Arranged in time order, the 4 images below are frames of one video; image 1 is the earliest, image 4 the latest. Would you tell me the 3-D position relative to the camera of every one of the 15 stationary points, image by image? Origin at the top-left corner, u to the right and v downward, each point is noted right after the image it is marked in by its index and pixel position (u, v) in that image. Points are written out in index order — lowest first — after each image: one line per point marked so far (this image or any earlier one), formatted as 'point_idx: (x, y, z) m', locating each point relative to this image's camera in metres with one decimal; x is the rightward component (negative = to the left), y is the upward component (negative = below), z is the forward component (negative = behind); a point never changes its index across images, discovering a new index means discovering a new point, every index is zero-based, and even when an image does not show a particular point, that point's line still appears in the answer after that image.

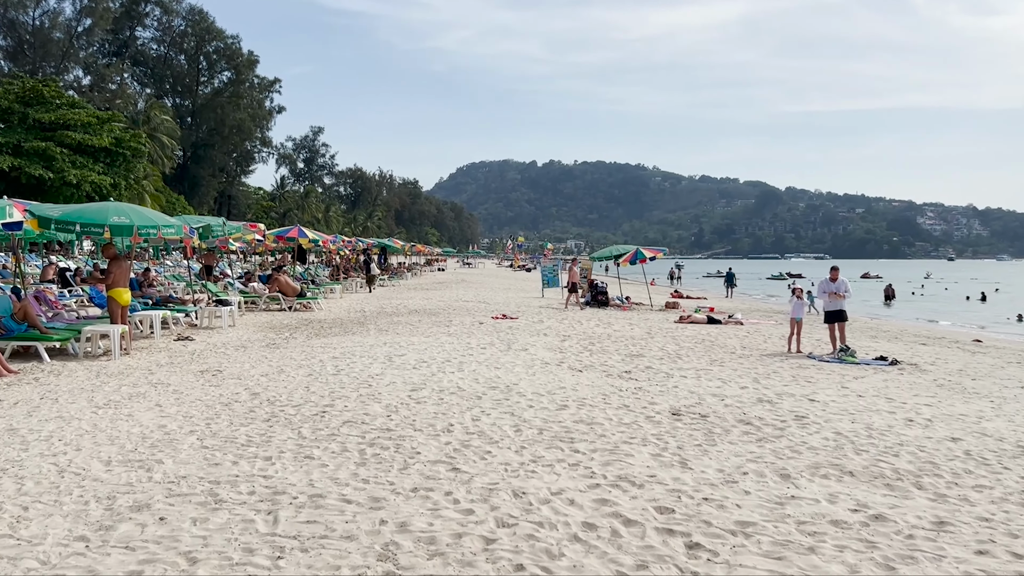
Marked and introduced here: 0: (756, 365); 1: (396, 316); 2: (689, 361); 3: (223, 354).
0: (+3.7, -1.2, +10.5) m
1: (-2.6, -0.6, +15.3) m
2: (+2.6, -1.1, +10.2) m
3: (-4.1, -0.9, +9.6) m
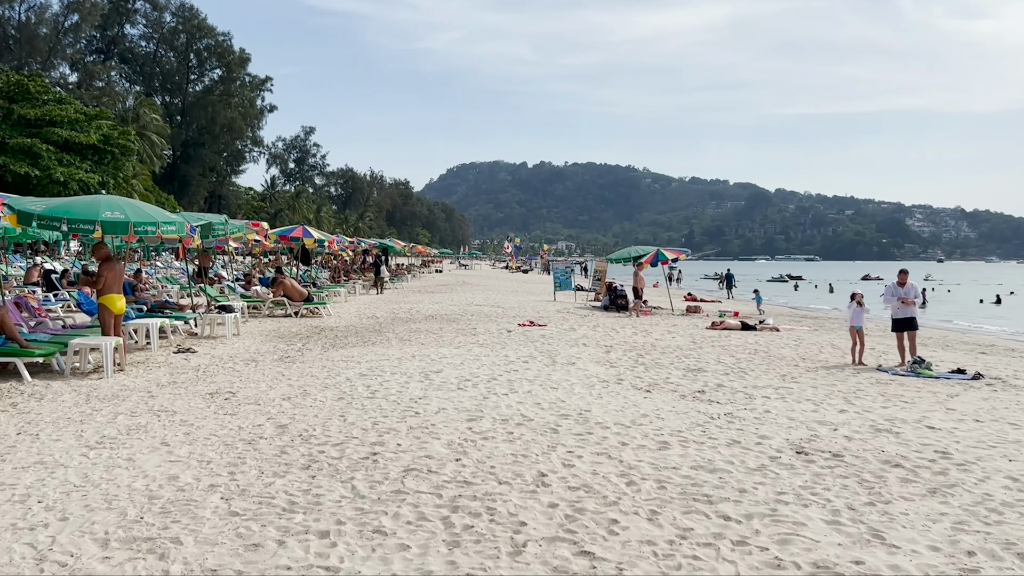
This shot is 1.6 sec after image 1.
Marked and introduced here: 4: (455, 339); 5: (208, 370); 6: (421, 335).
0: (+4.4, -1.3, +9.3) m
1: (-2.0, -0.7, +14.1) m
2: (+3.3, -1.2, +9.0) m
3: (-3.4, -1.0, +8.3) m
4: (-1.0, -0.9, +11.5) m
5: (-3.7, -1.0, +8.4) m
6: (-1.6, -0.8, +11.9) m
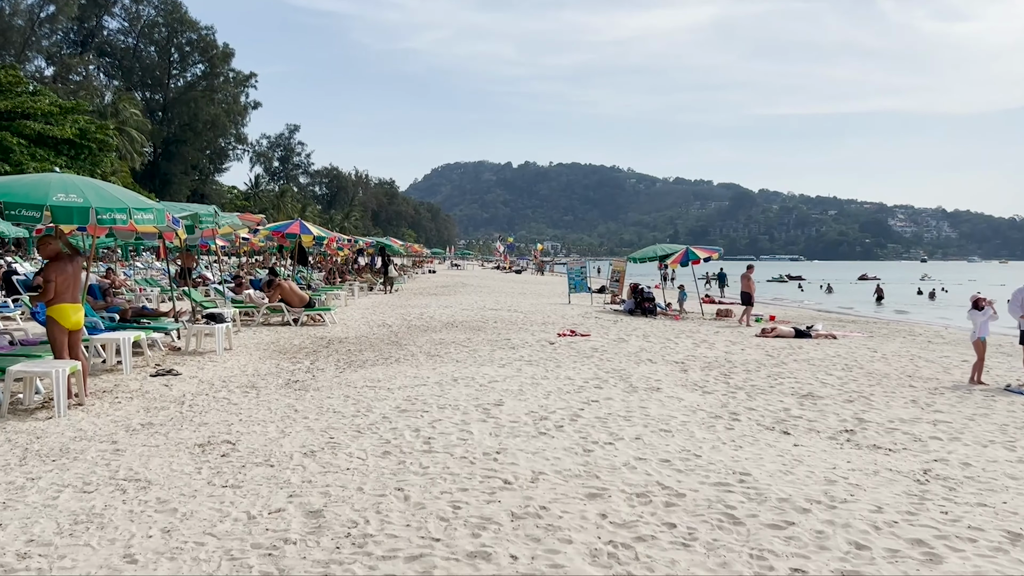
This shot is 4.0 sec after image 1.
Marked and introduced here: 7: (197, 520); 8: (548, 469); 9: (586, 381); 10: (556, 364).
0: (+5.1, -1.3, +7.5) m
1: (-1.4, -0.8, +12.2) m
2: (+4.0, -1.3, +7.2) m
3: (-2.7, -1.1, +6.3) m
4: (-0.3, -0.9, +9.5) m
5: (-3.0, -1.1, +6.4) m
6: (-0.9, -0.9, +10.0) m
7: (-1.7, -1.2, +3.6) m
8: (+0.2, -1.2, +4.4) m
9: (+0.8, -1.0, +7.6) m
10: (+0.6, -1.0, +8.7) m
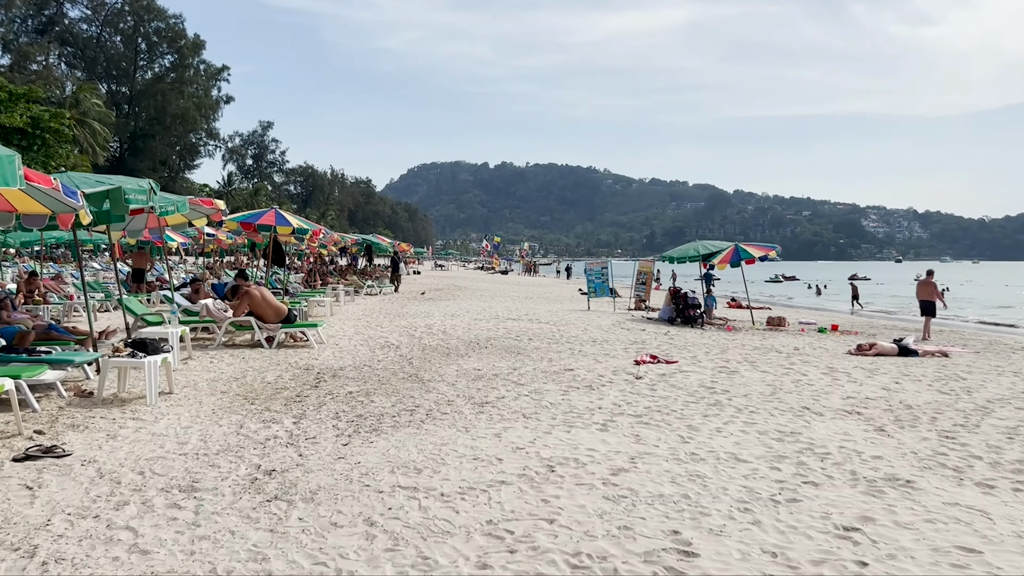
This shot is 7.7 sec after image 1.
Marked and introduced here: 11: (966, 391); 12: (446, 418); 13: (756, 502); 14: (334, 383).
0: (+6.0, -1.4, +4.5) m
1: (-0.7, -0.9, +8.9) m
2: (+4.9, -1.4, +4.1) m
3: (-1.7, -1.2, +3.0) m
4: (+0.6, -1.0, +6.3) m
5: (-2.1, -1.2, +3.1) m
6: (-0.1, -1.0, +6.8) m
7: (-0.6, -1.3, +0.3) m
8: (+1.2, -1.3, +1.2) m
9: (+1.7, -1.2, +4.5) m
10: (+1.4, -1.1, +5.5) m
11: (+5.2, -1.2, +7.8) m
12: (-0.6, -1.1, +5.8) m
13: (+1.3, -1.2, +3.9) m
14: (-1.9, -1.0, +7.1) m
